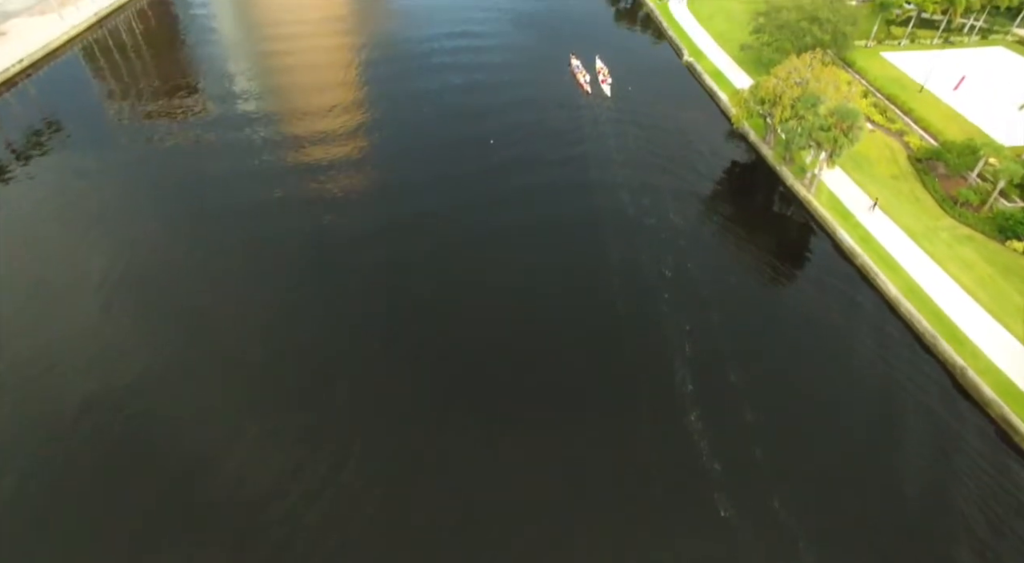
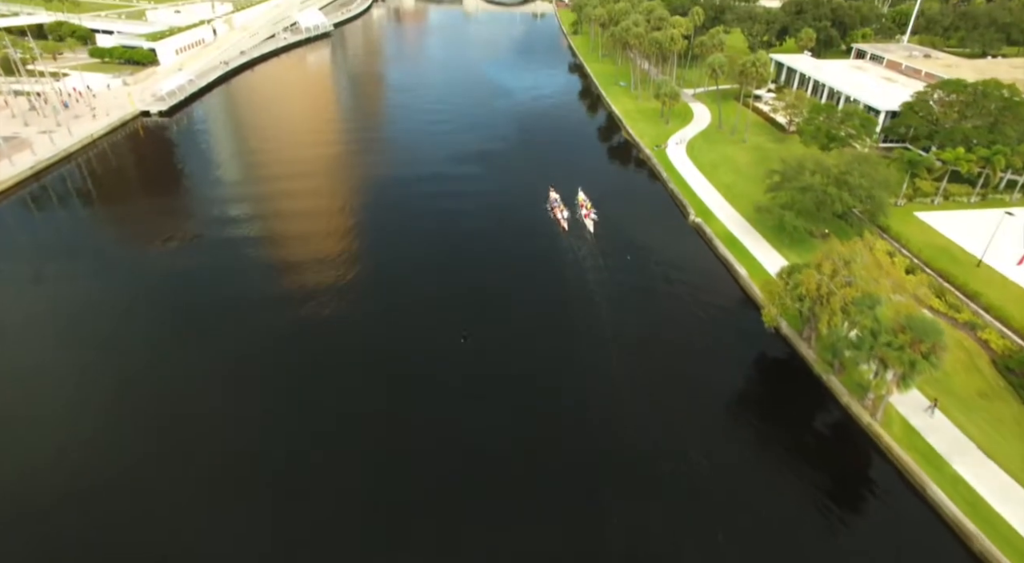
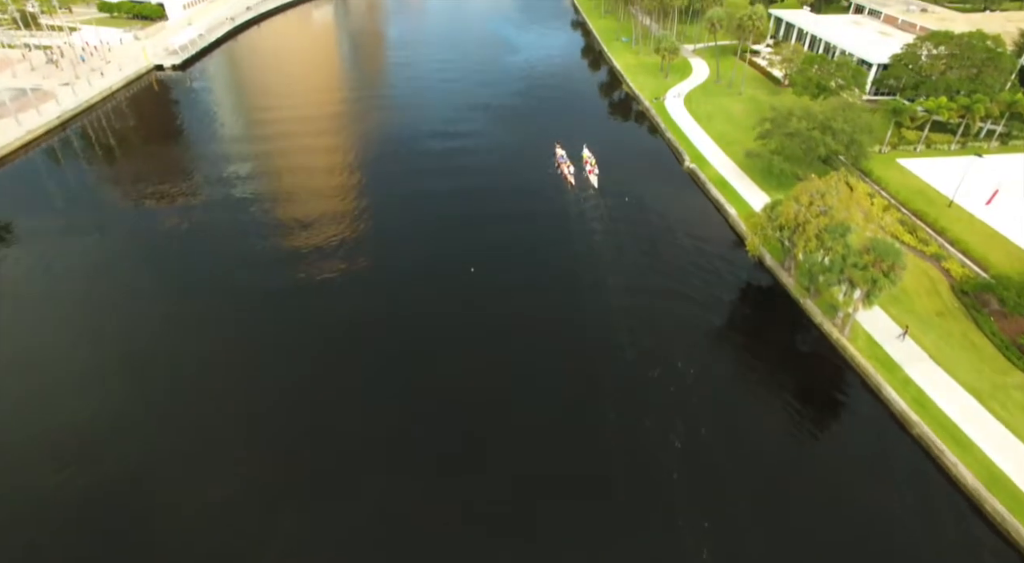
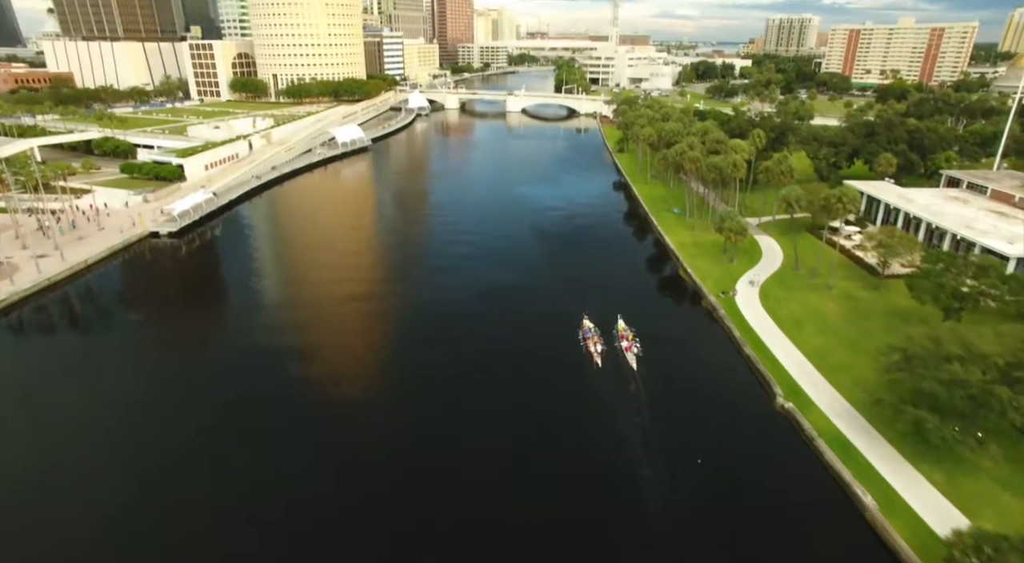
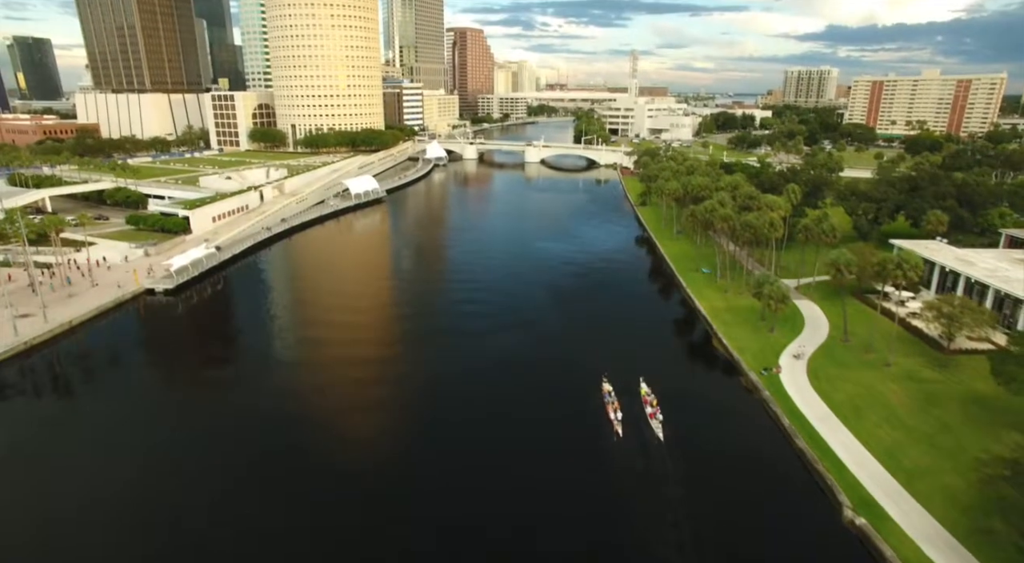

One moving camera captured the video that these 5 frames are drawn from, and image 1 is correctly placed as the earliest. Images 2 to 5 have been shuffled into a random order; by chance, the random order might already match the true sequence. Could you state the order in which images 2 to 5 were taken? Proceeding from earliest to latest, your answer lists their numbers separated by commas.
3, 2, 4, 5
